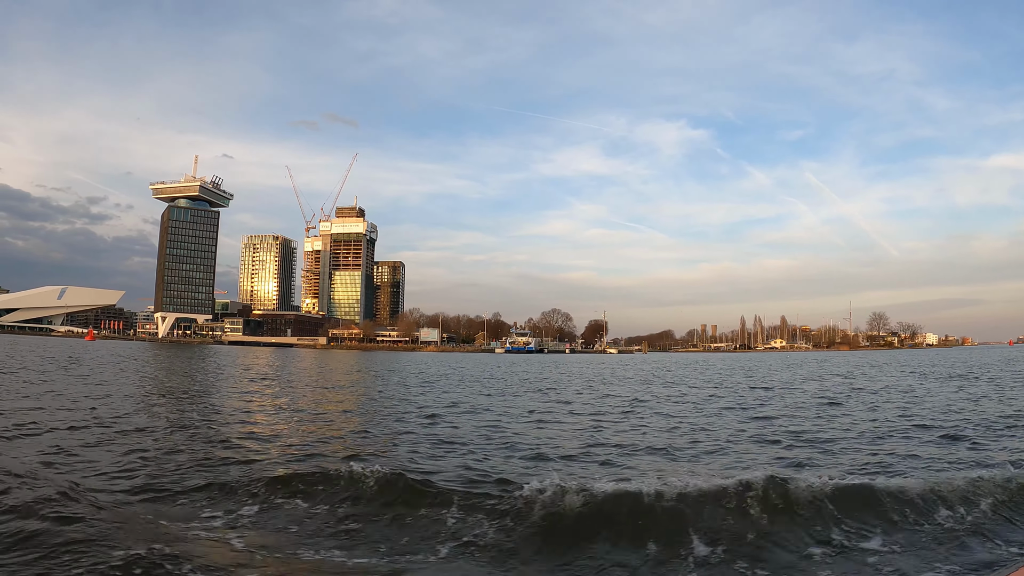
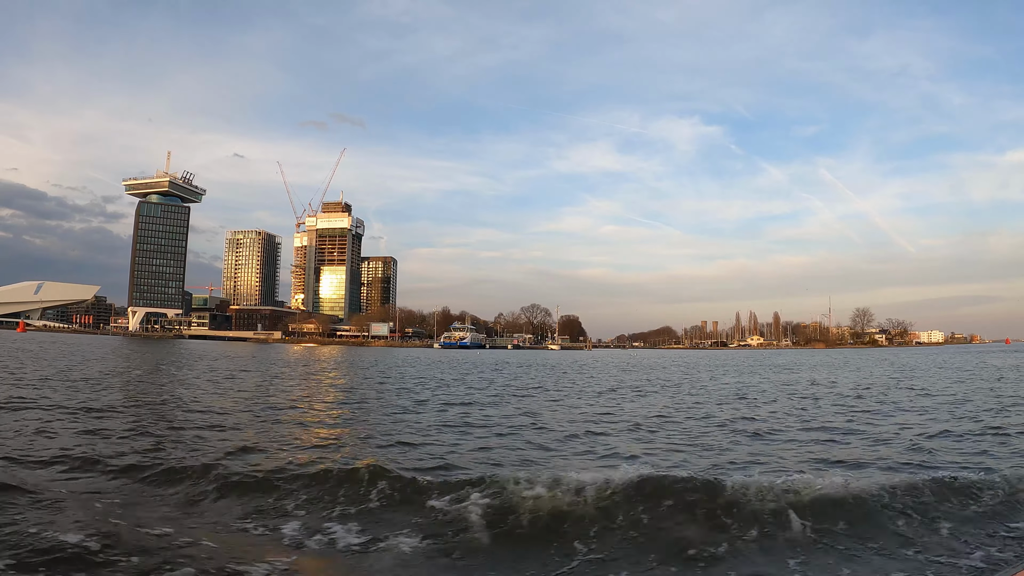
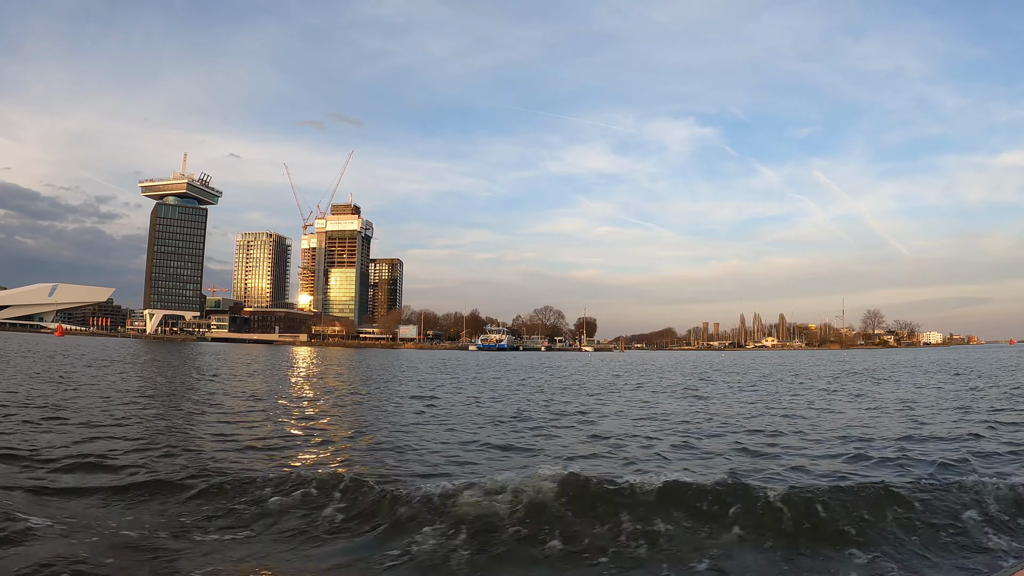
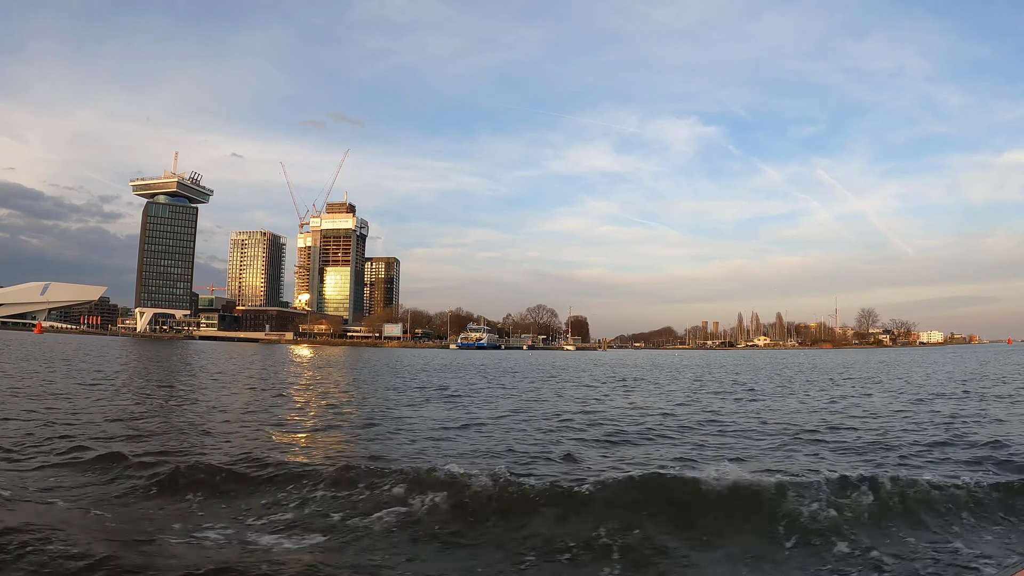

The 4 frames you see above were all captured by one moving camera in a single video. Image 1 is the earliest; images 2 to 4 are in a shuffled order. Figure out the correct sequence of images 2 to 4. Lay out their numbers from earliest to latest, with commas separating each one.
3, 4, 2
